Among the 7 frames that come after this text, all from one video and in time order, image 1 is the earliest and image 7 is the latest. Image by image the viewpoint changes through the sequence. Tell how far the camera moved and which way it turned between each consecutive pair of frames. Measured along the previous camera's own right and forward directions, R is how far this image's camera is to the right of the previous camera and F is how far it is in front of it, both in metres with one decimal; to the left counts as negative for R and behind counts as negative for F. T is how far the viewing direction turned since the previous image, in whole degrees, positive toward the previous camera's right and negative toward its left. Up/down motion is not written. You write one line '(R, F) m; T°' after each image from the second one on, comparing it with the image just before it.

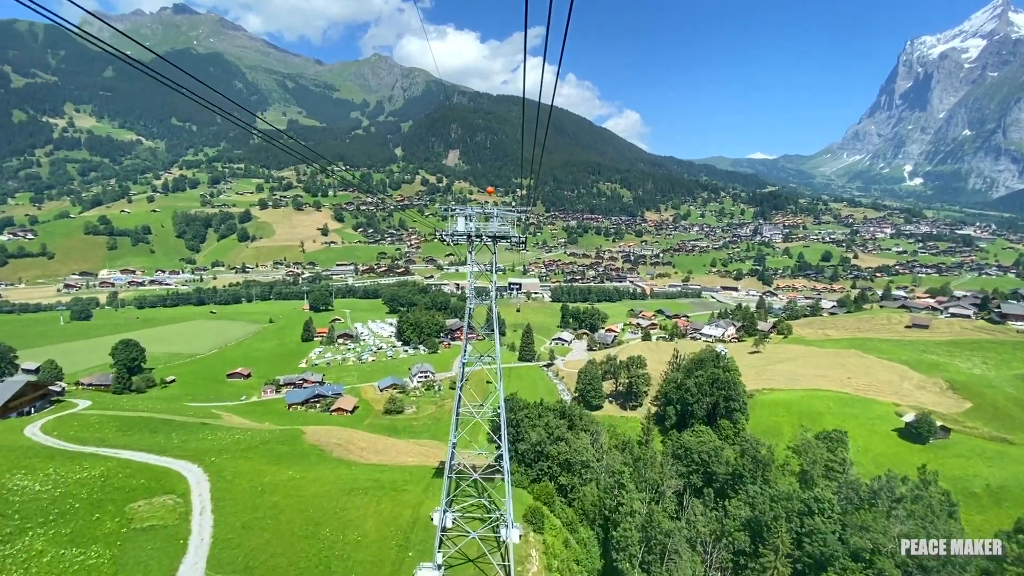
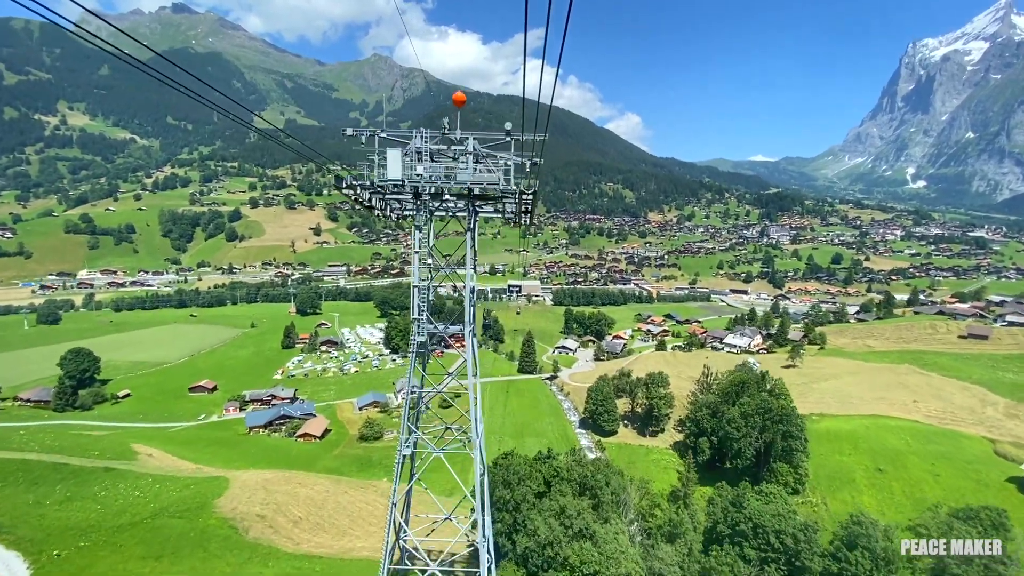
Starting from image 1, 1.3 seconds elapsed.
(+0.1, +8.2) m; 0°
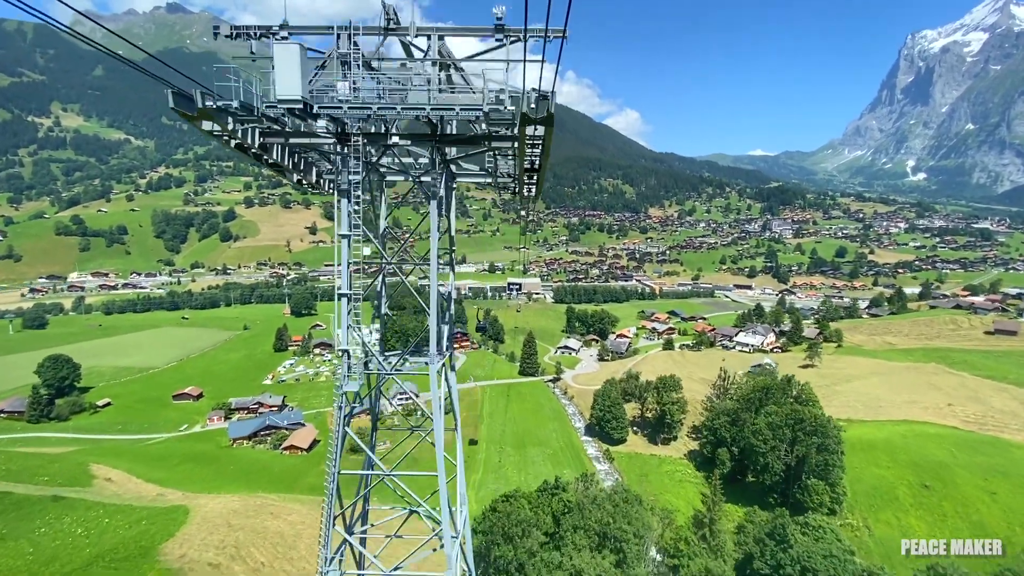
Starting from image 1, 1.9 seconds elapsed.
(0.0, +3.2) m; 0°
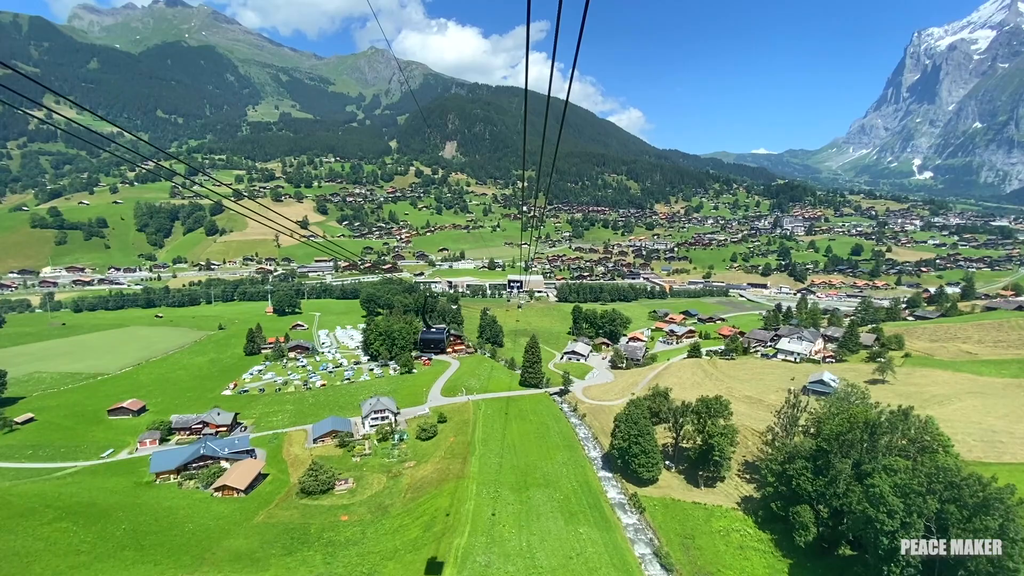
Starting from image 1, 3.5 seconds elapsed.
(+0.1, +9.7) m; 0°
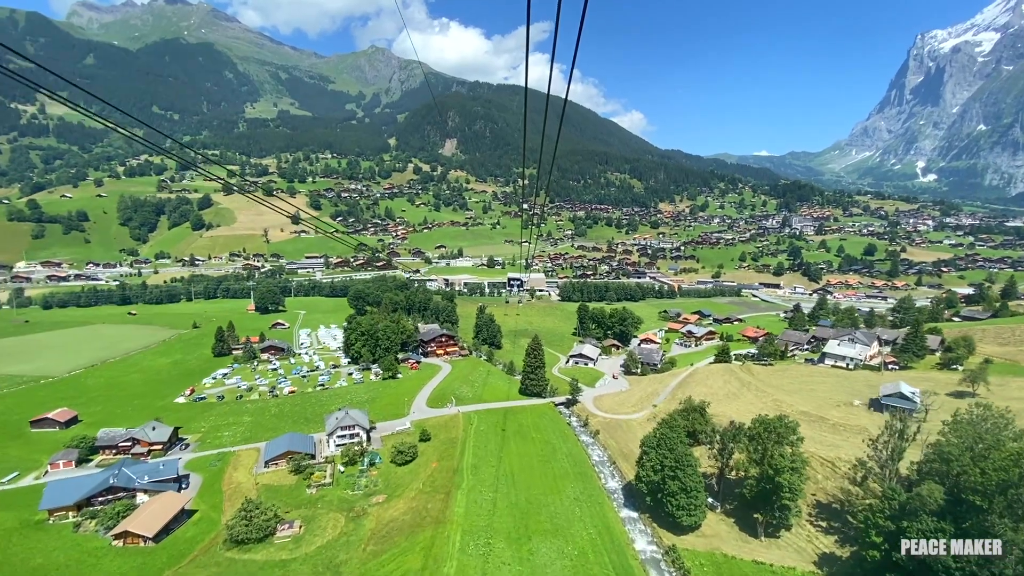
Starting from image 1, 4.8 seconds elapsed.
(+0.1, +8.1) m; 0°
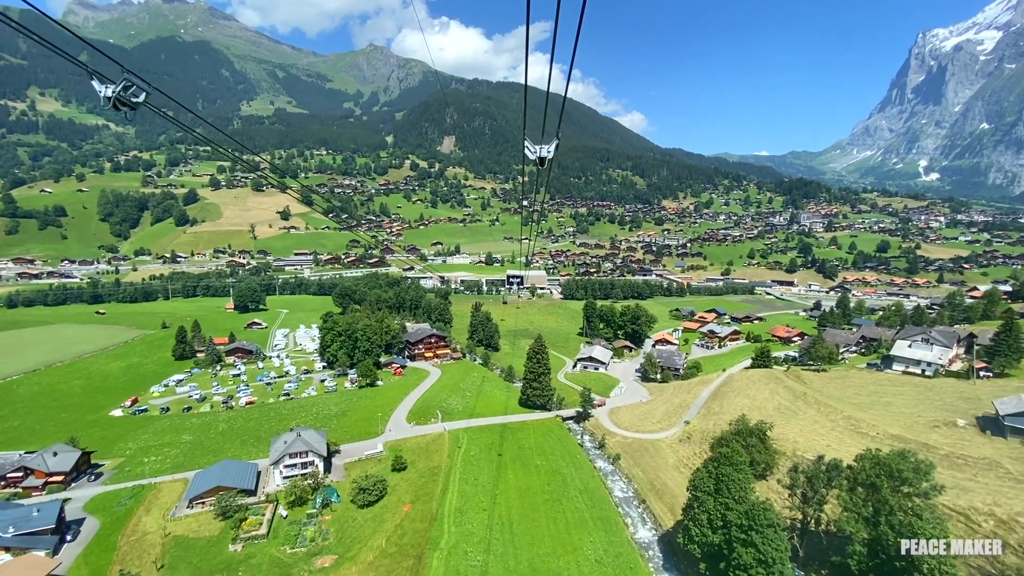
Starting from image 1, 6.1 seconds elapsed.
(+0.1, +8.0) m; 0°
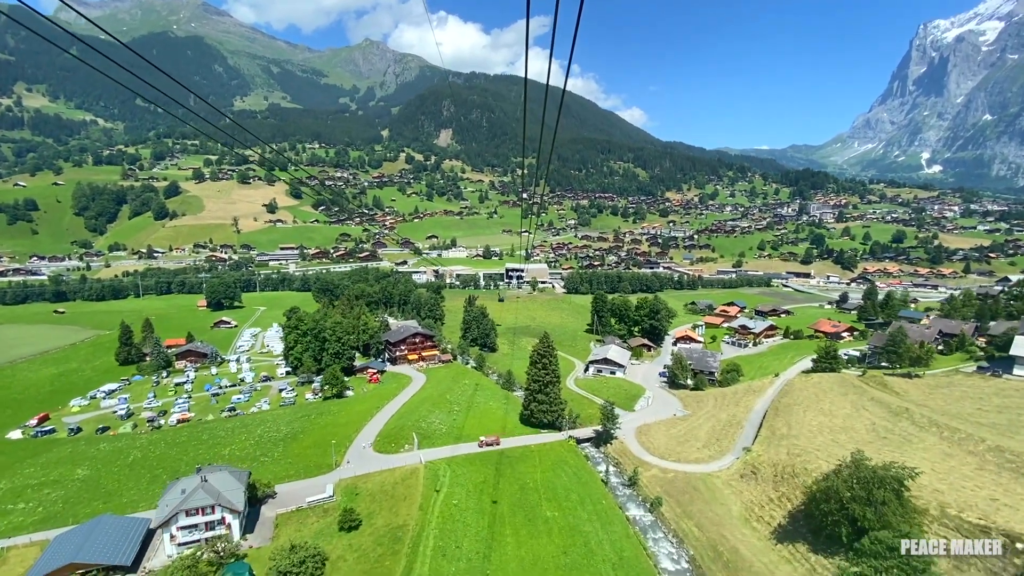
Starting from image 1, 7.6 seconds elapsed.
(+0.1, +8.8) m; 0°
